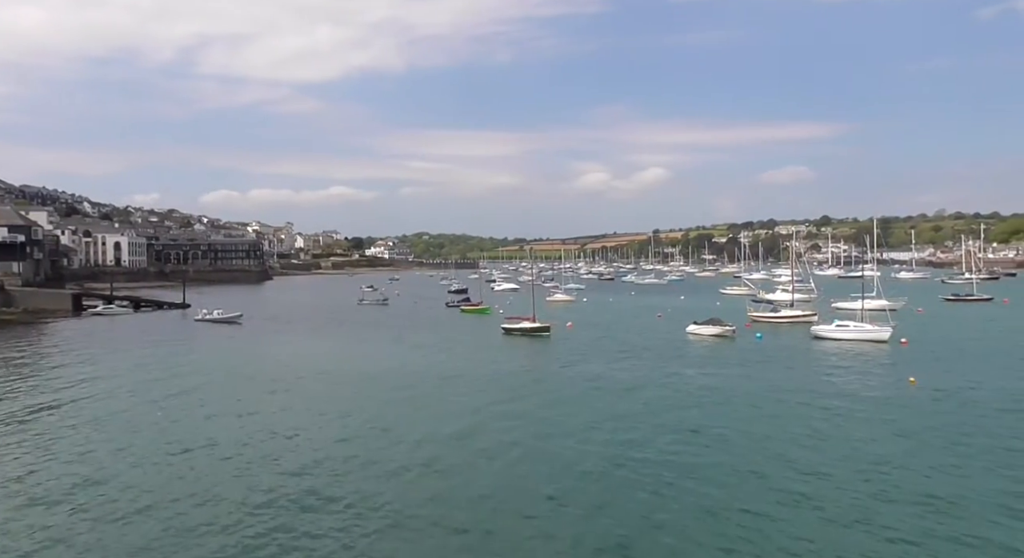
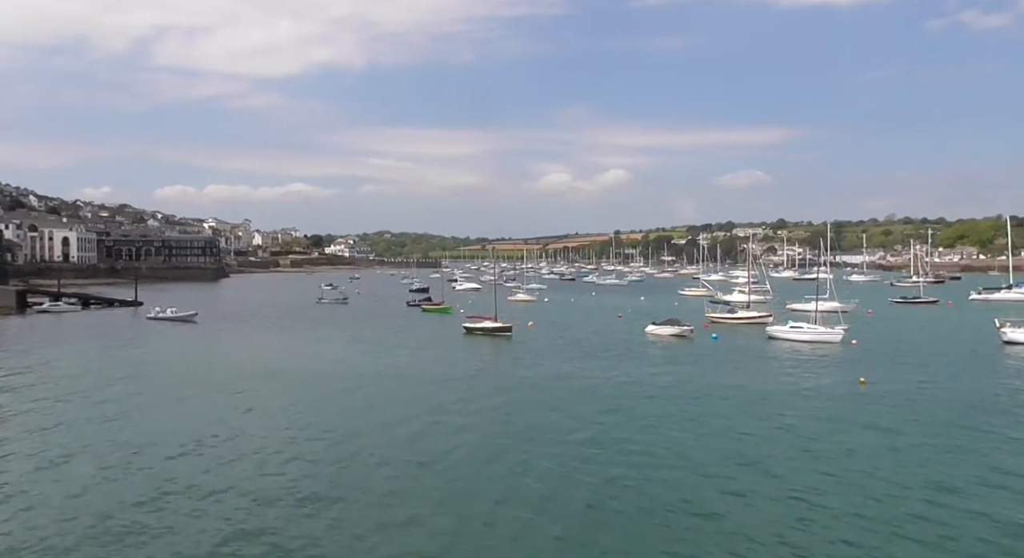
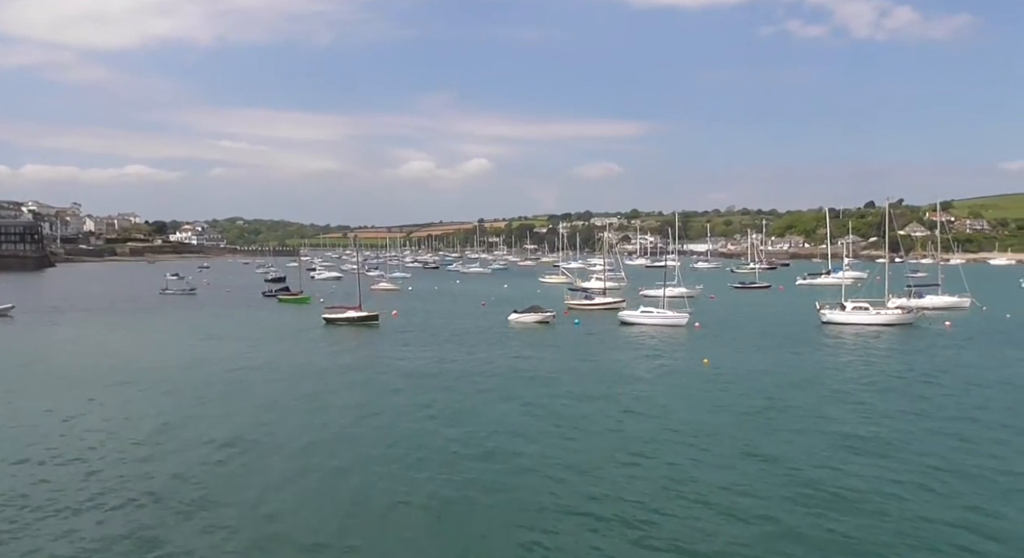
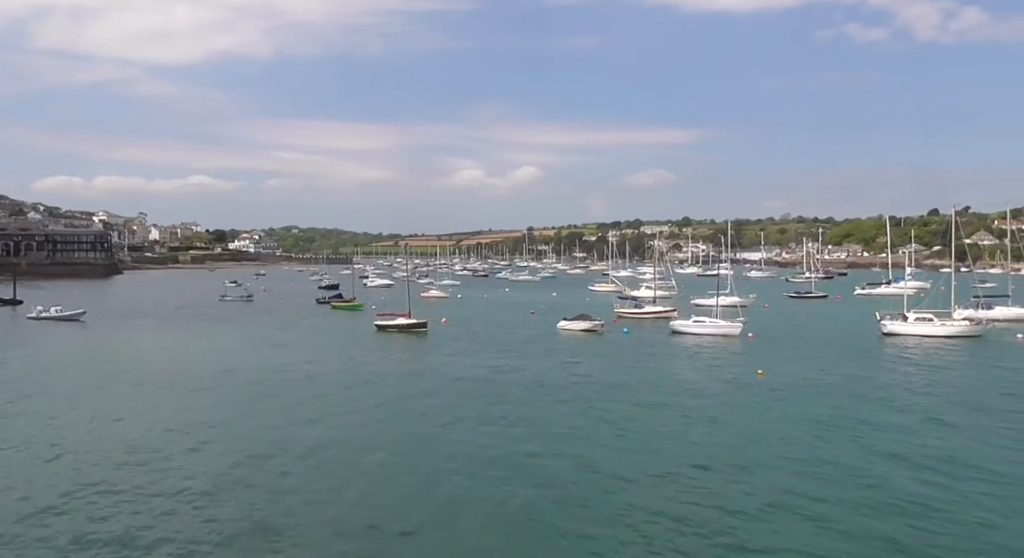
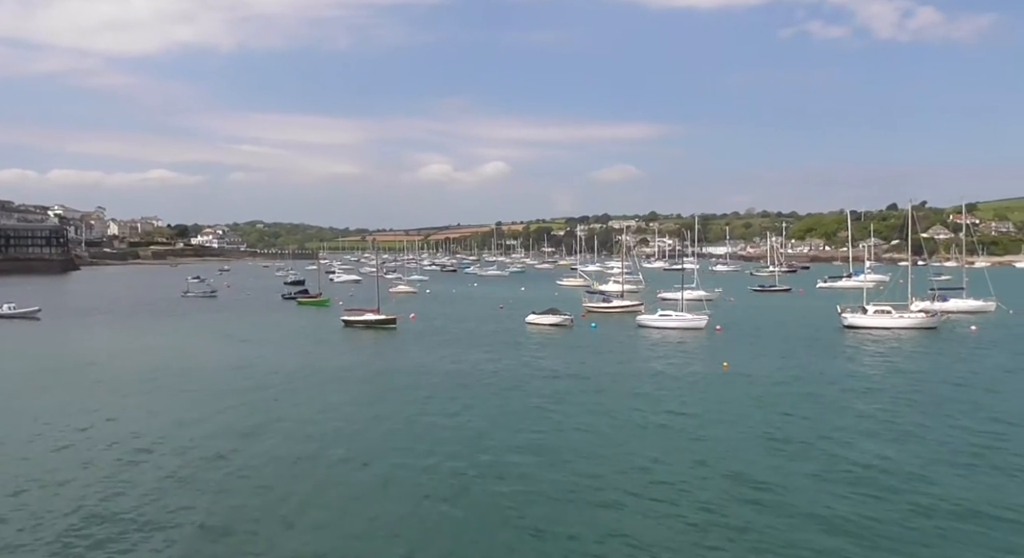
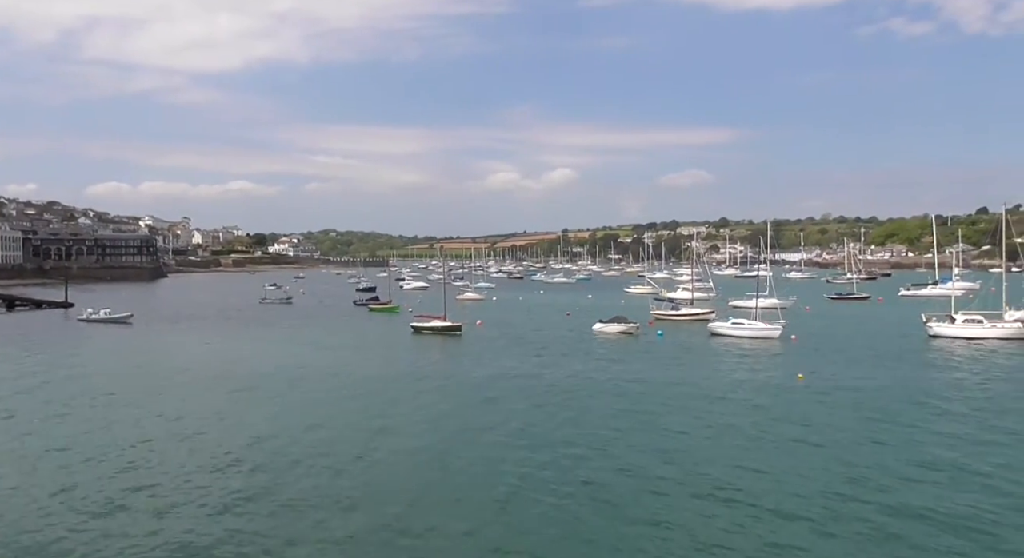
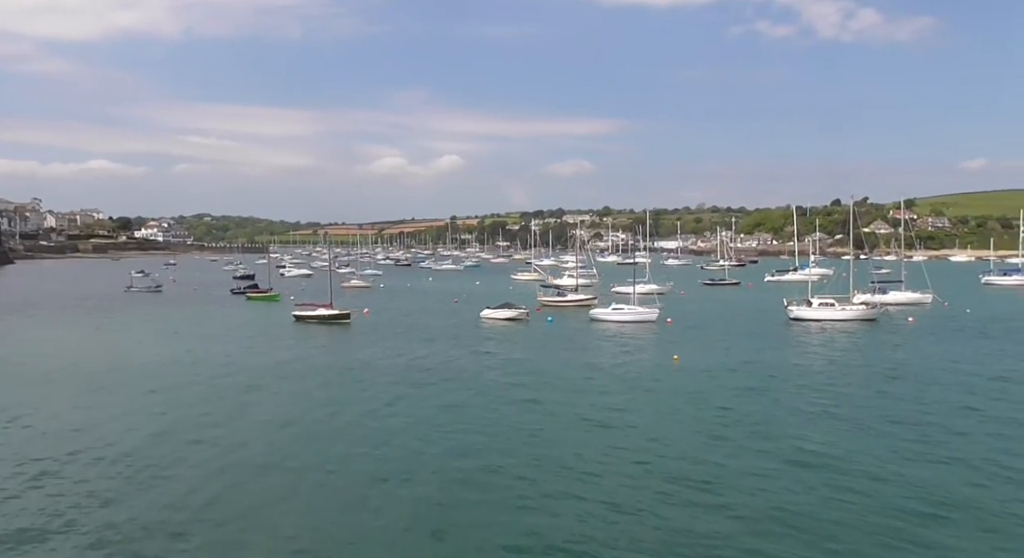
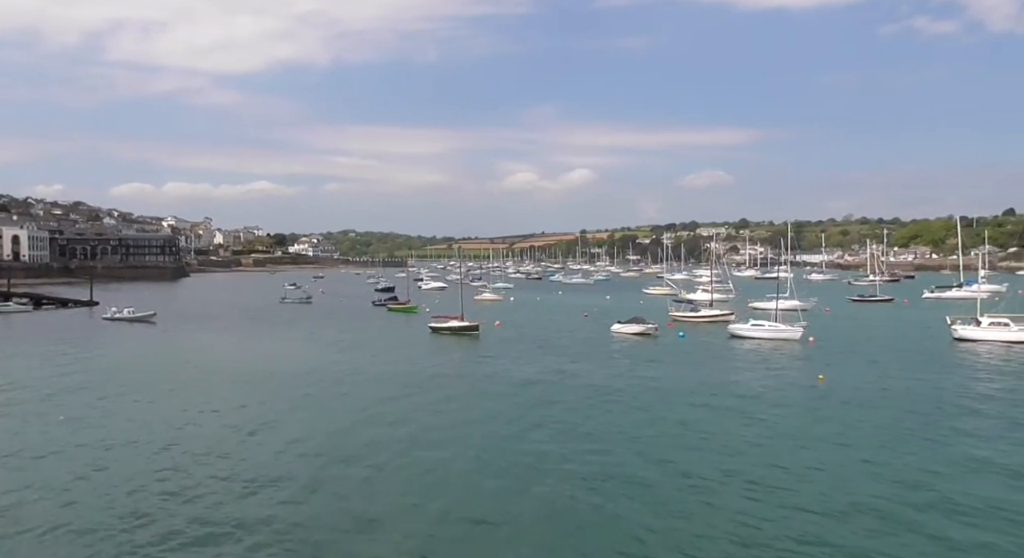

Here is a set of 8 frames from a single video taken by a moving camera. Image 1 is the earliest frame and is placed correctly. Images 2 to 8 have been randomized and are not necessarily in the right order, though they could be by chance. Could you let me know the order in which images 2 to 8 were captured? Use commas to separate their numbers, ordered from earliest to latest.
2, 8, 6, 4, 5, 3, 7
